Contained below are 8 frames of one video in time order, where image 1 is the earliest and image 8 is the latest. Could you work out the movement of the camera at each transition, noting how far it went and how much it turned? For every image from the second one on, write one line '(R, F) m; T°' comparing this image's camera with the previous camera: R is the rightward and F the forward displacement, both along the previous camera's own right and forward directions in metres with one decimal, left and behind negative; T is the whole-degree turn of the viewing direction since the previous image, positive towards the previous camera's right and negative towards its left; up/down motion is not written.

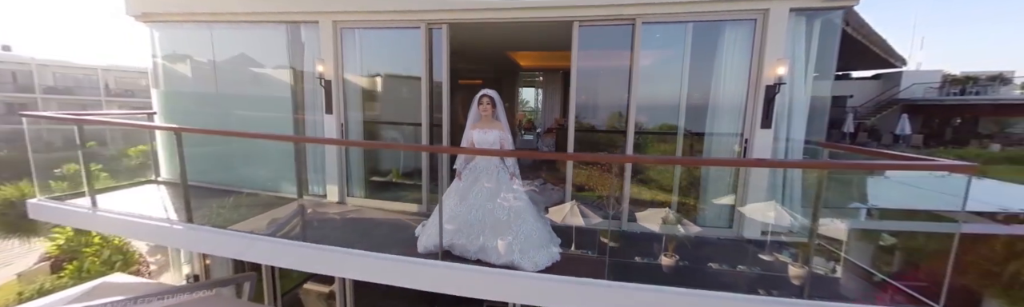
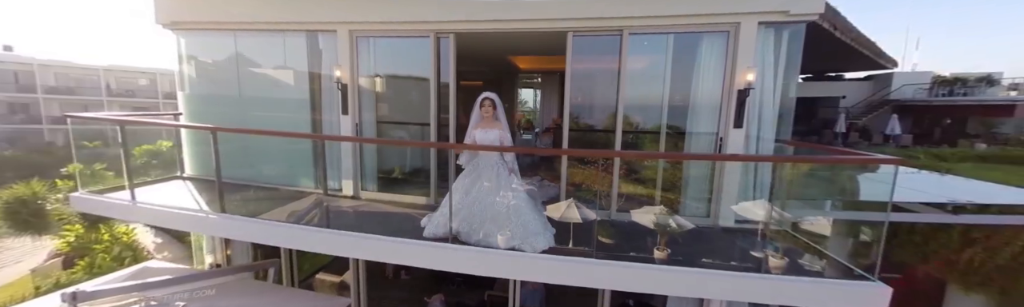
(0.0, -0.3) m; 0°
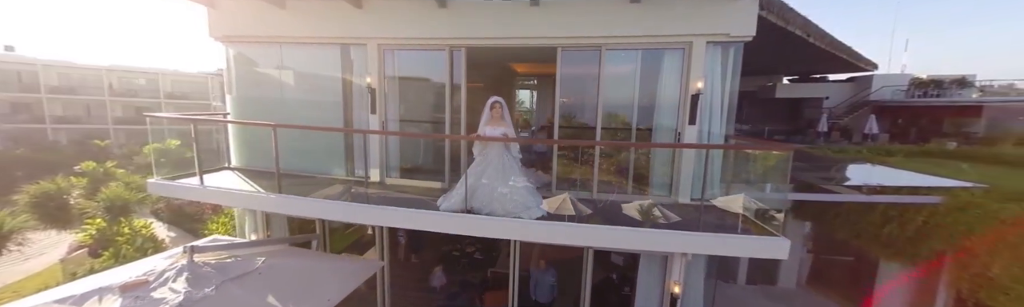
(0.0, -0.8) m; +1°
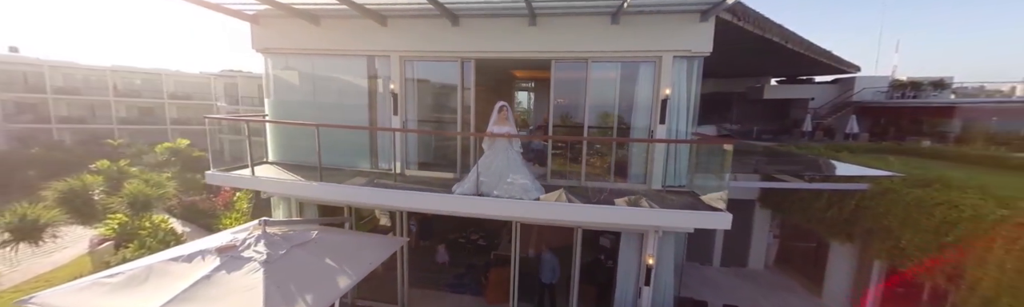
(-0.1, -0.8) m; 0°
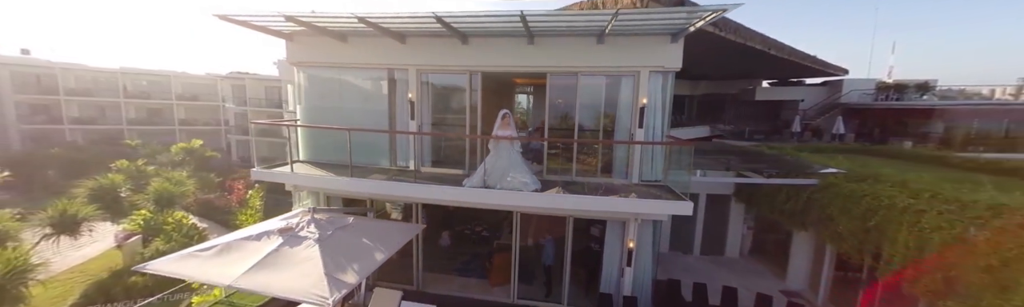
(0.0, -0.8) m; 0°
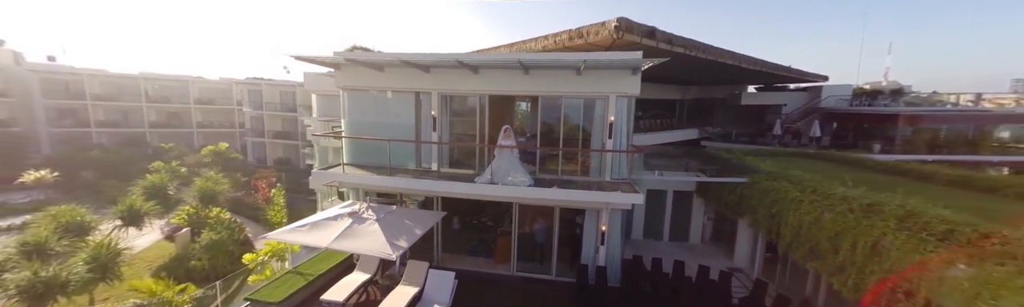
(0.0, -1.7) m; 0°
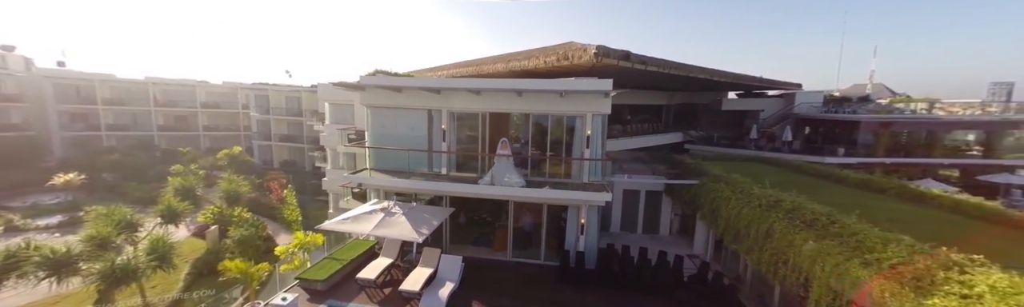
(0.0, -1.7) m; +1°
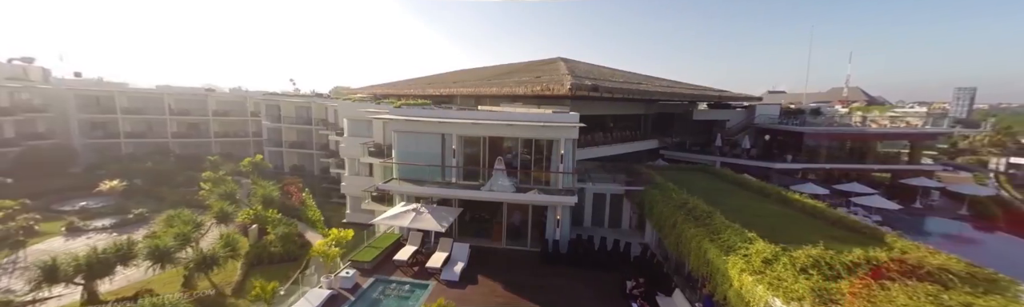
(0.0, -3.1) m; +1°
